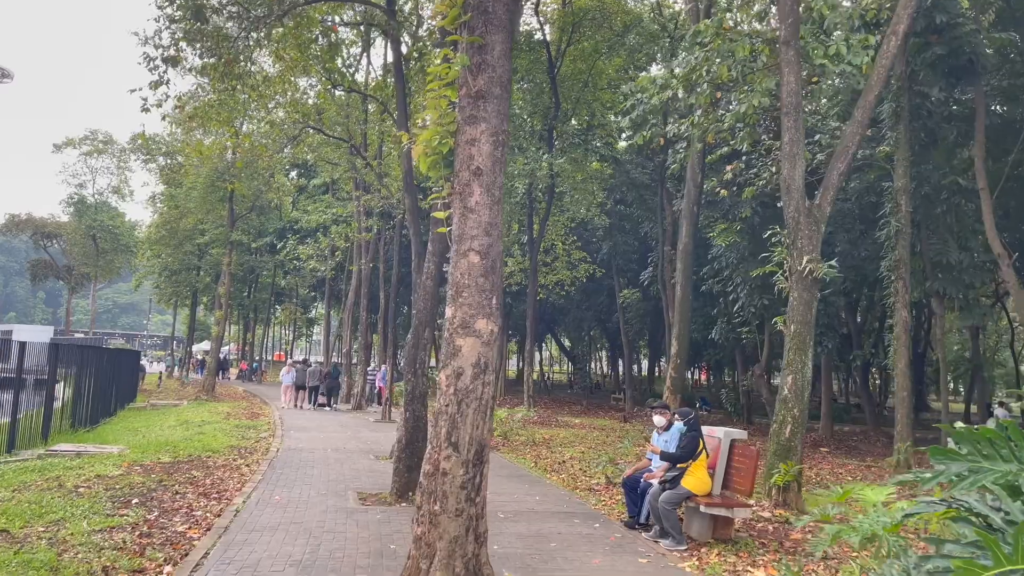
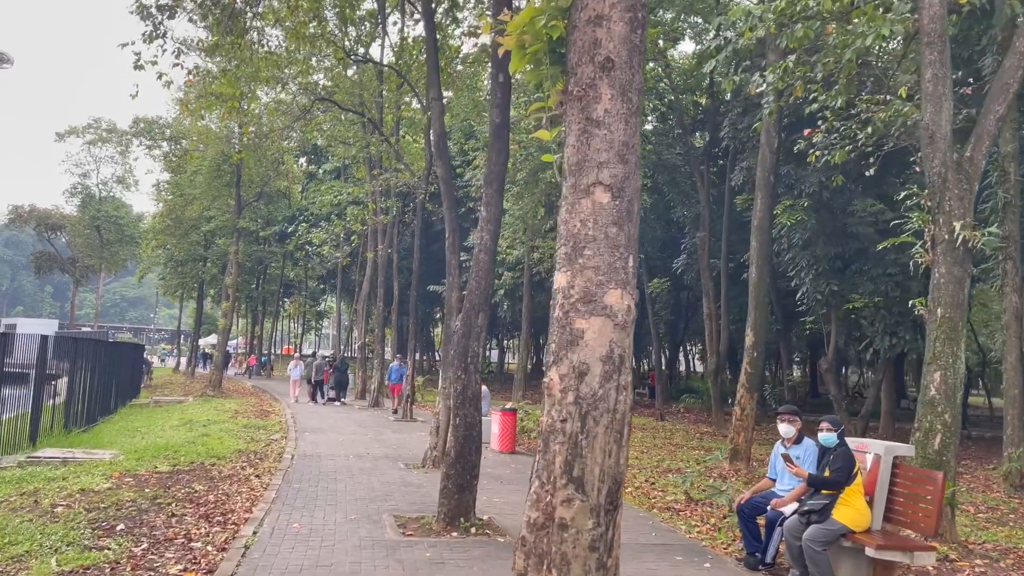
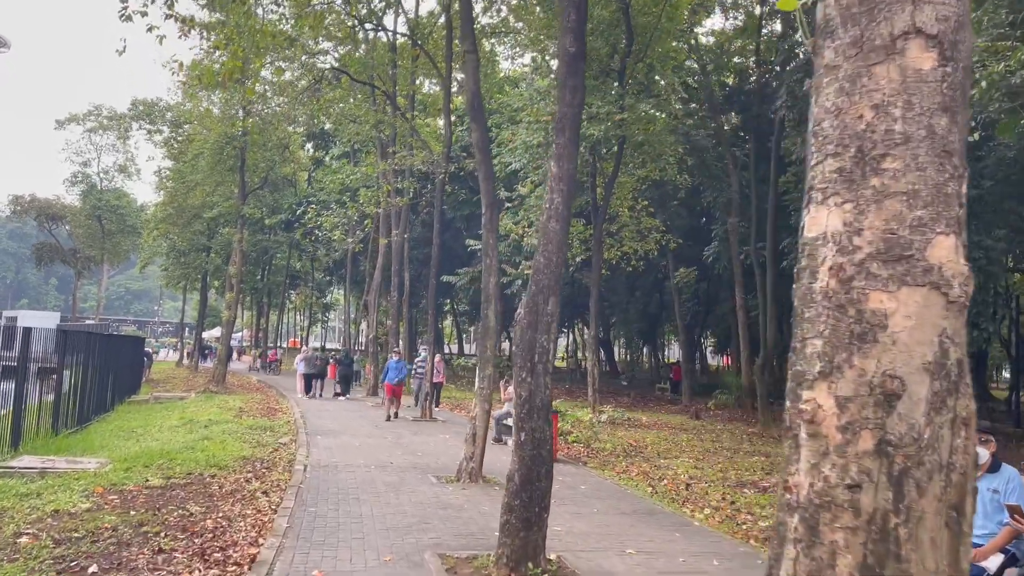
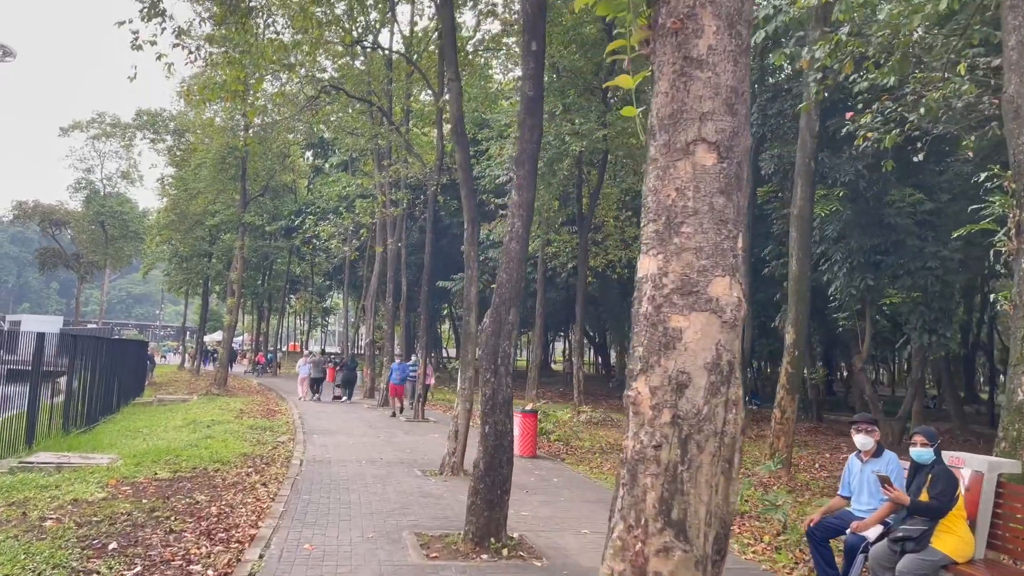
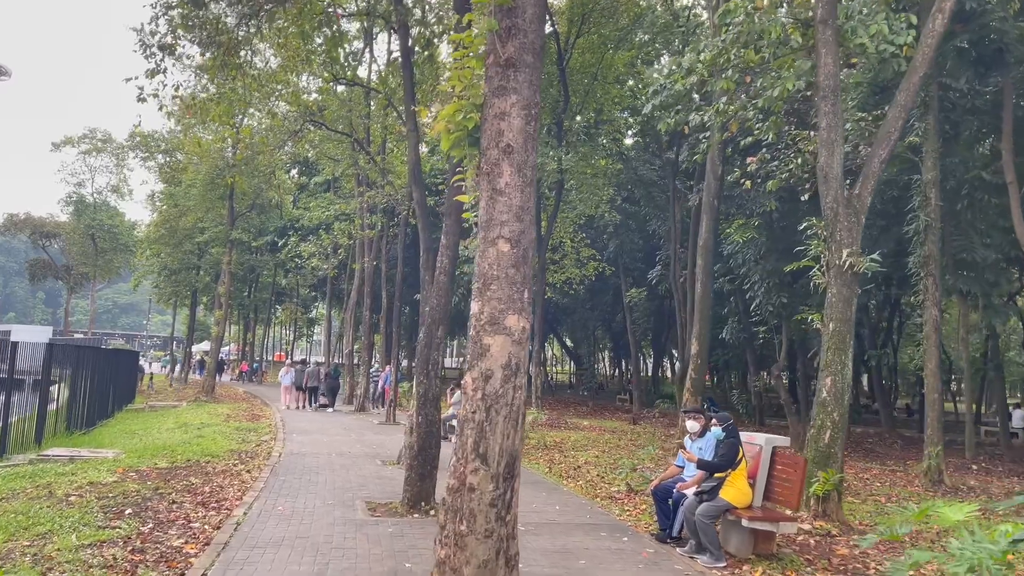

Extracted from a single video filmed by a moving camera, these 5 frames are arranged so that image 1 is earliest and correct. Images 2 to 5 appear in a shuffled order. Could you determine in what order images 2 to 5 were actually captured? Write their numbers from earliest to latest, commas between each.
5, 2, 4, 3
